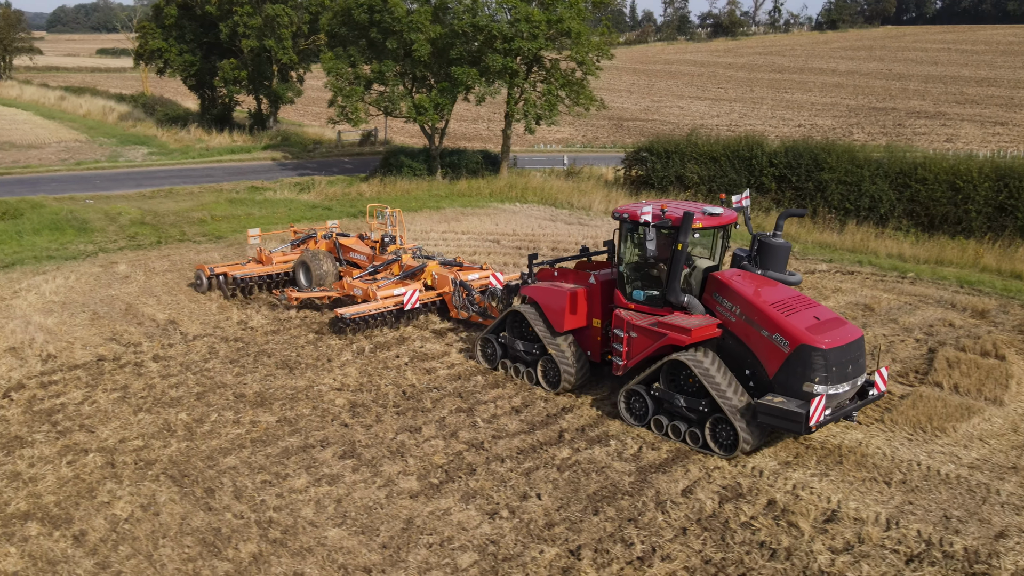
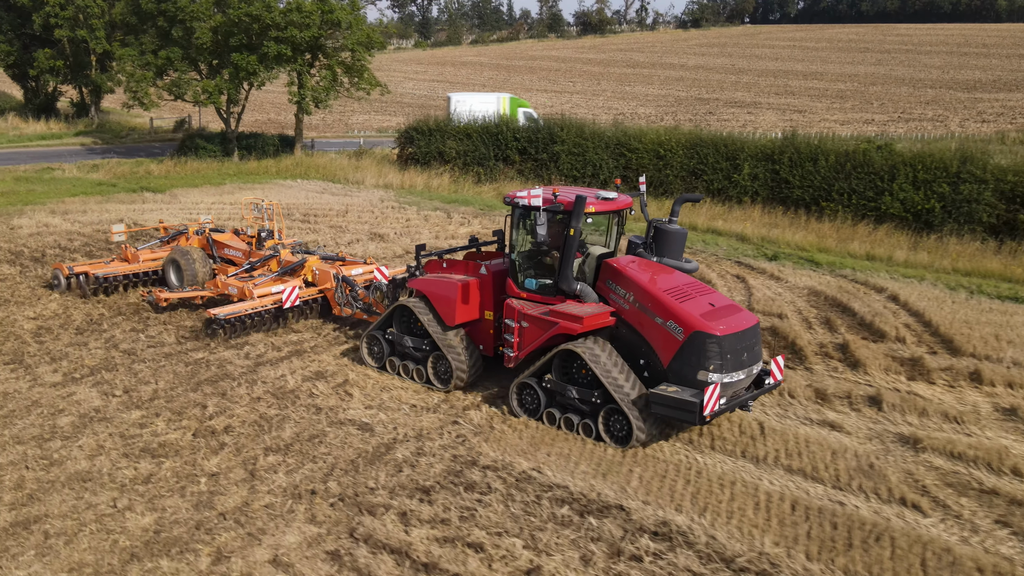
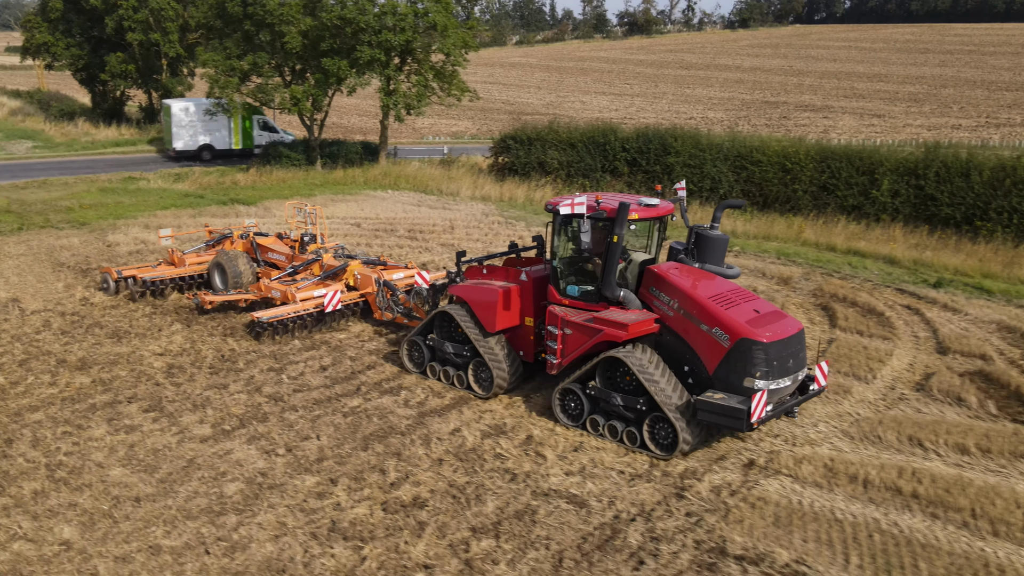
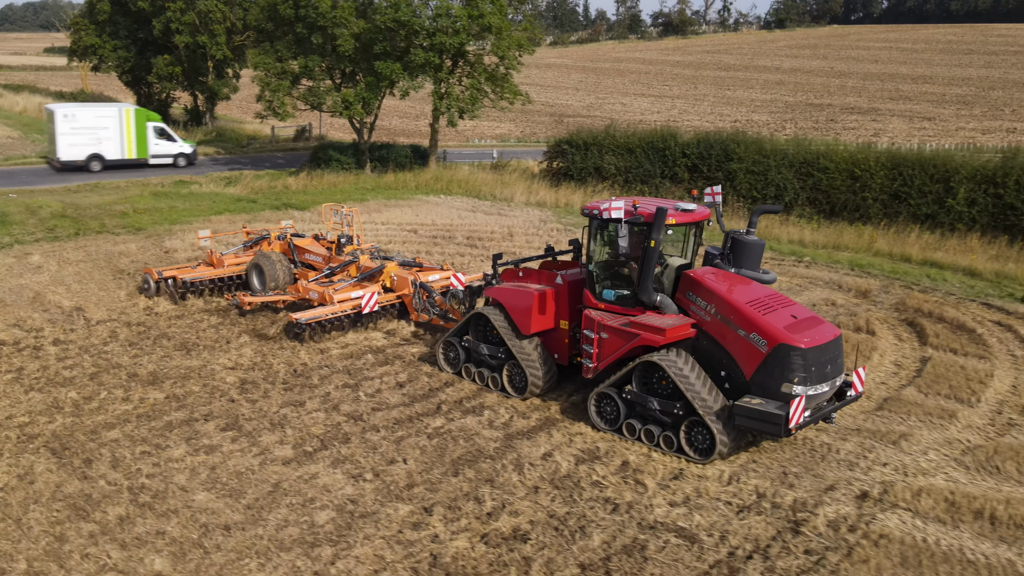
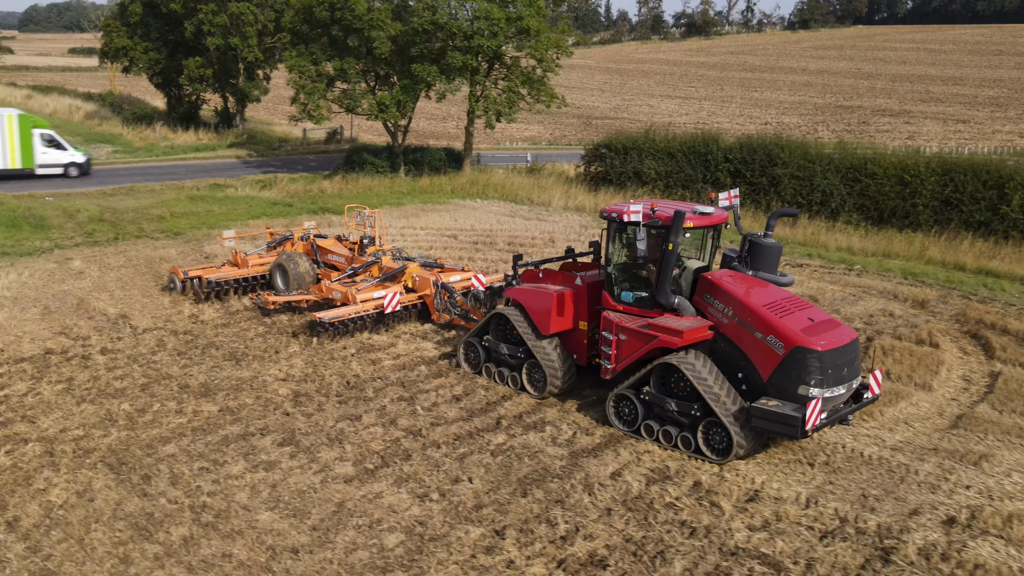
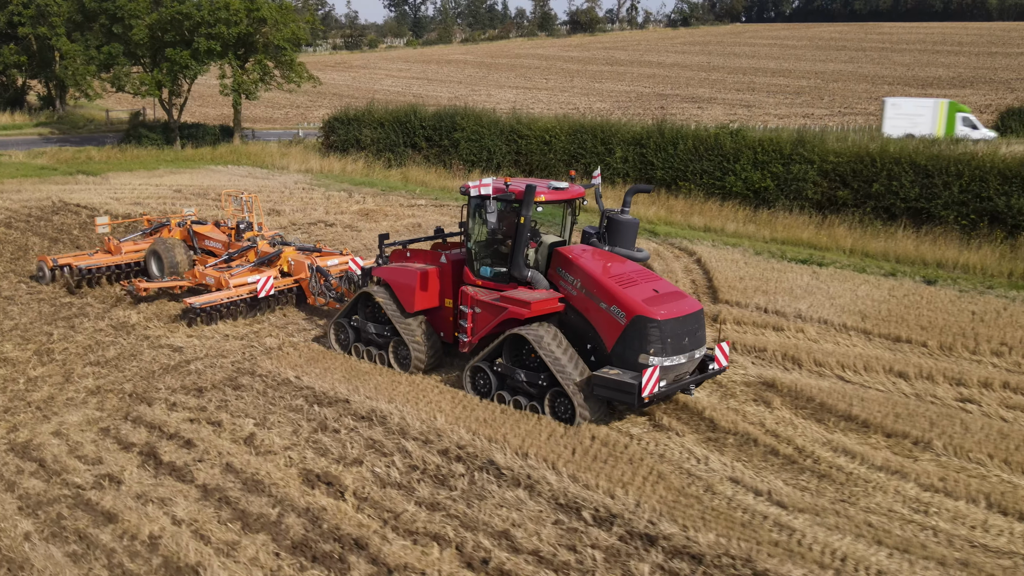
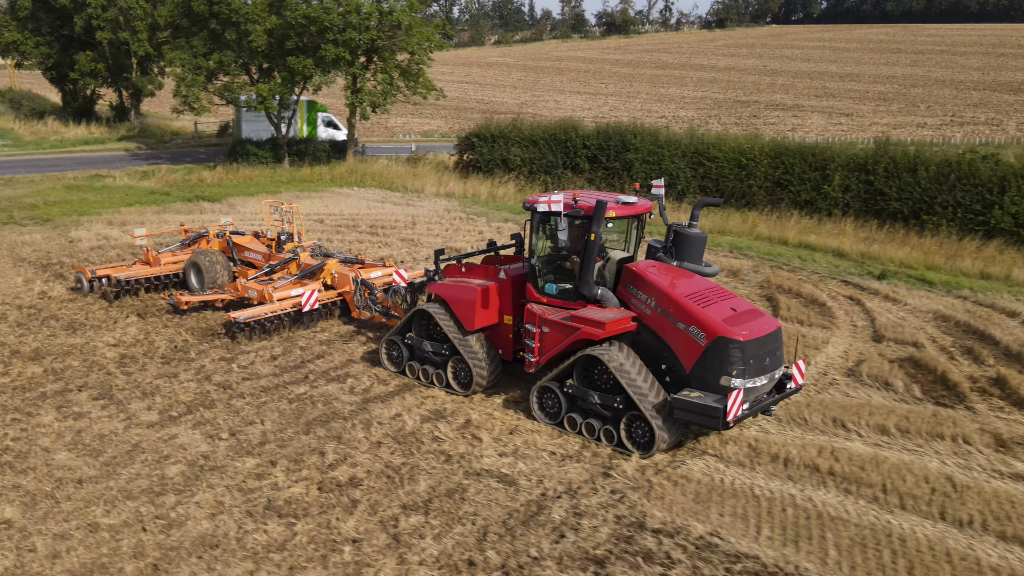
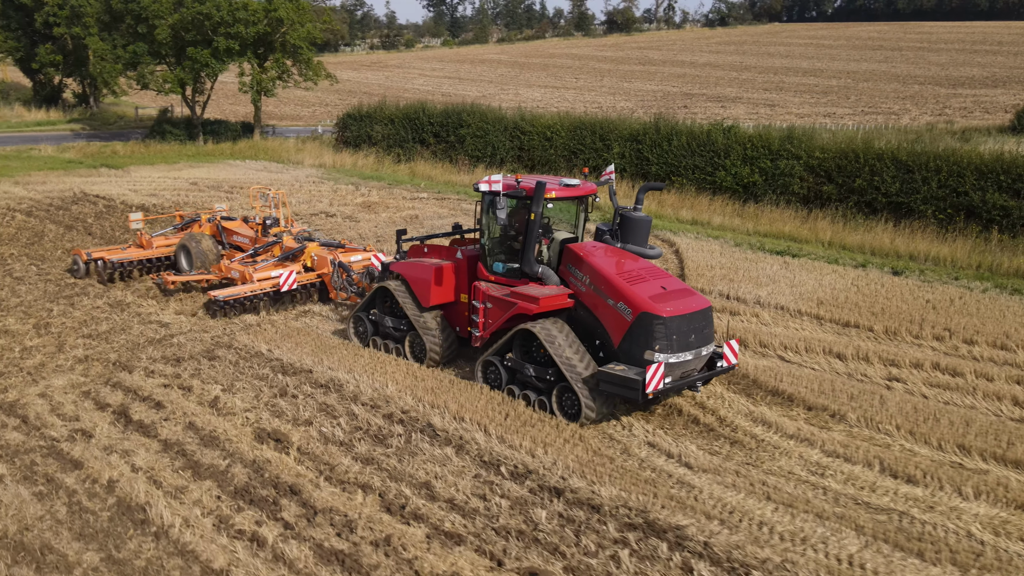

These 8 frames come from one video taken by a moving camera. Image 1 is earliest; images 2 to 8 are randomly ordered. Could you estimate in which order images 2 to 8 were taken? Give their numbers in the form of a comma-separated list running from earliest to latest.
5, 4, 3, 7, 2, 6, 8
